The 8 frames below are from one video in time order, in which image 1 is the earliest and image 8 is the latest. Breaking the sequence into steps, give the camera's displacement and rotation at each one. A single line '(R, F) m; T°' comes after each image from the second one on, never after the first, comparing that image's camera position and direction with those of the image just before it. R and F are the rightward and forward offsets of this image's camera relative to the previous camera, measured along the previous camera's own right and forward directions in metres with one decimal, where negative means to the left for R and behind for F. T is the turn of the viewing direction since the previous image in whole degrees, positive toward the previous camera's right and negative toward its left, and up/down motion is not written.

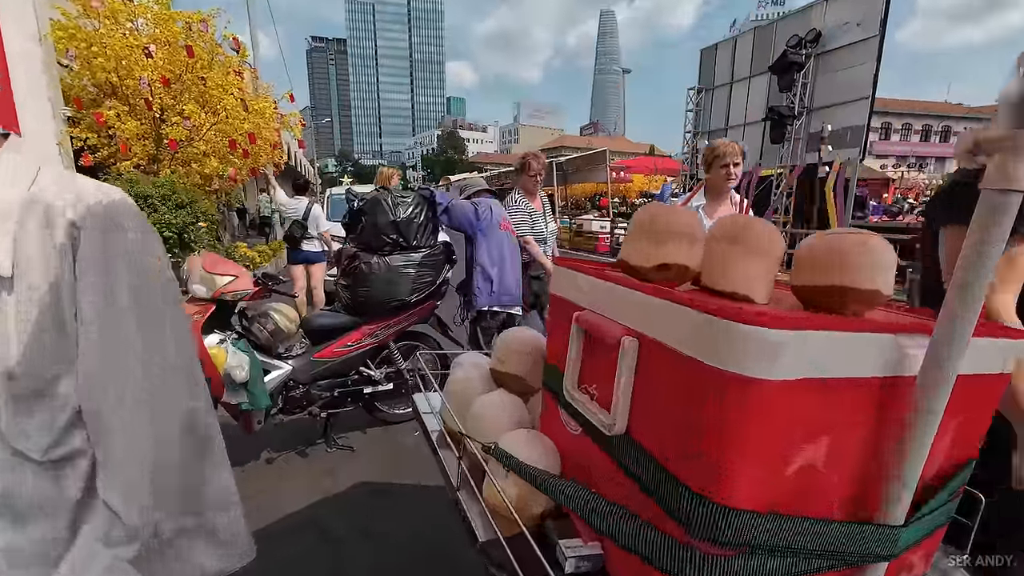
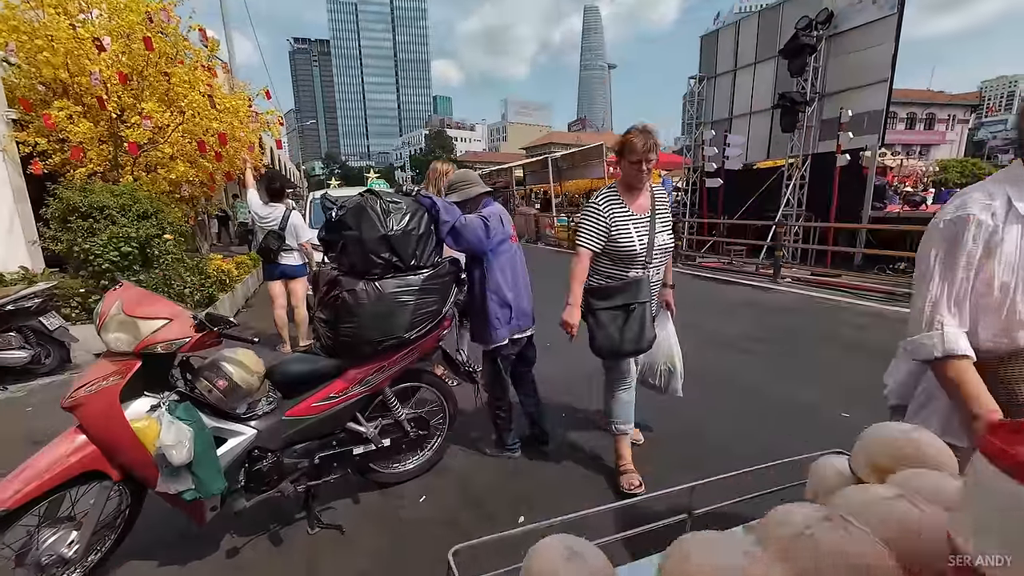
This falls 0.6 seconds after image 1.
(-0.2, +0.6) m; +1°
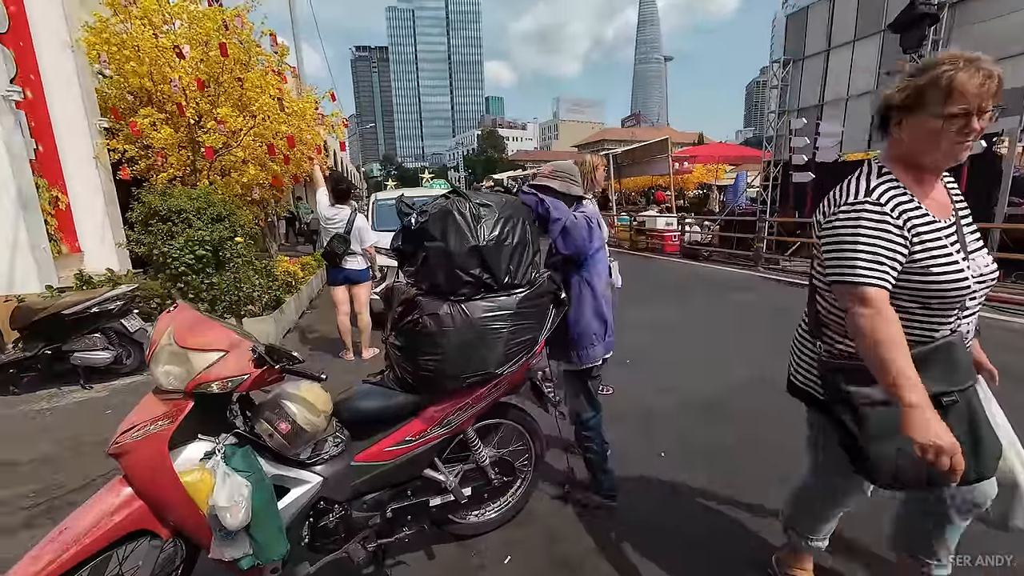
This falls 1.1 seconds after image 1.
(-0.3, +0.4) m; -7°
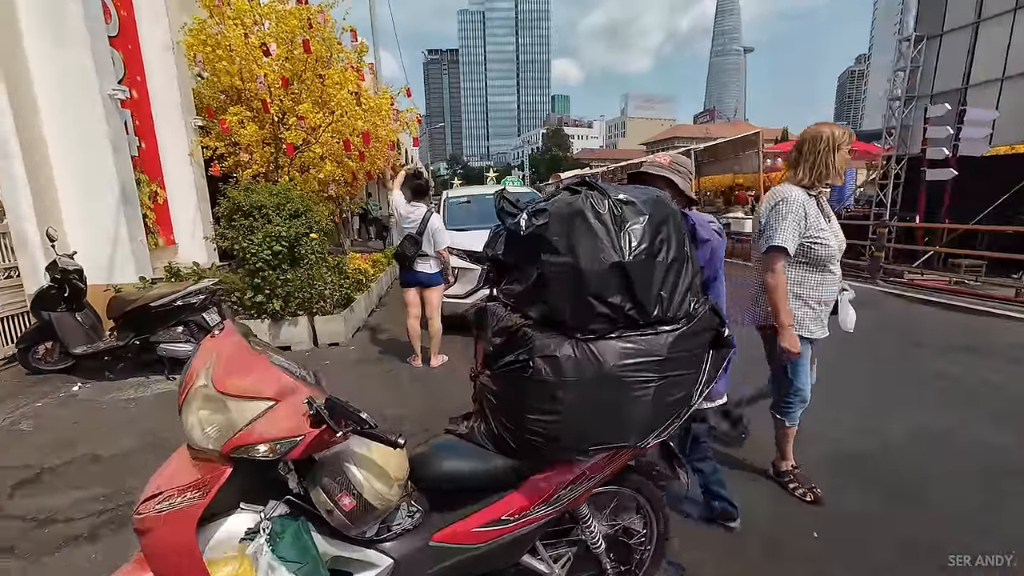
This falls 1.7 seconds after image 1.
(-0.3, +0.5) m; -8°
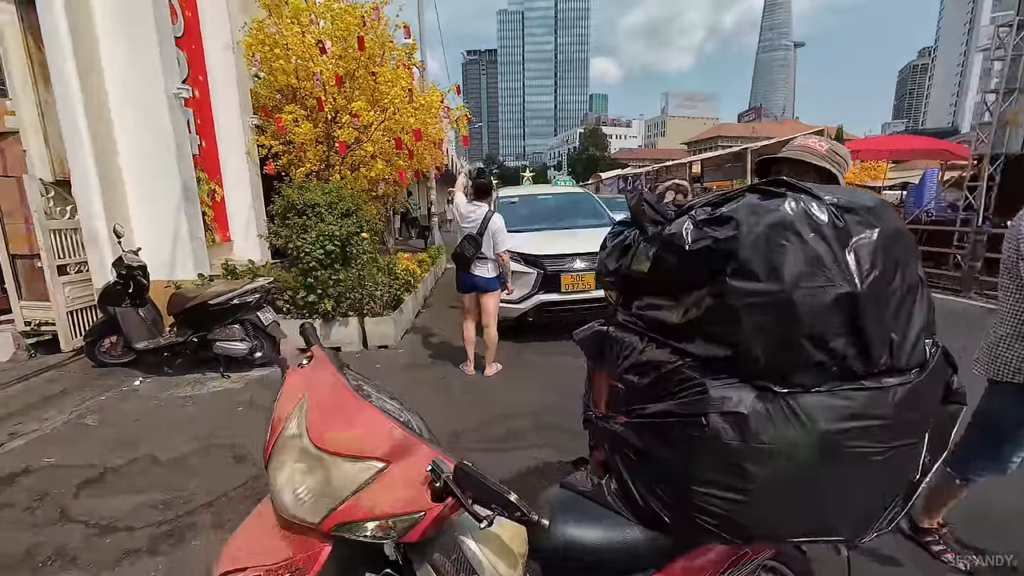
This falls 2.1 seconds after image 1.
(-0.3, +0.3) m; -4°
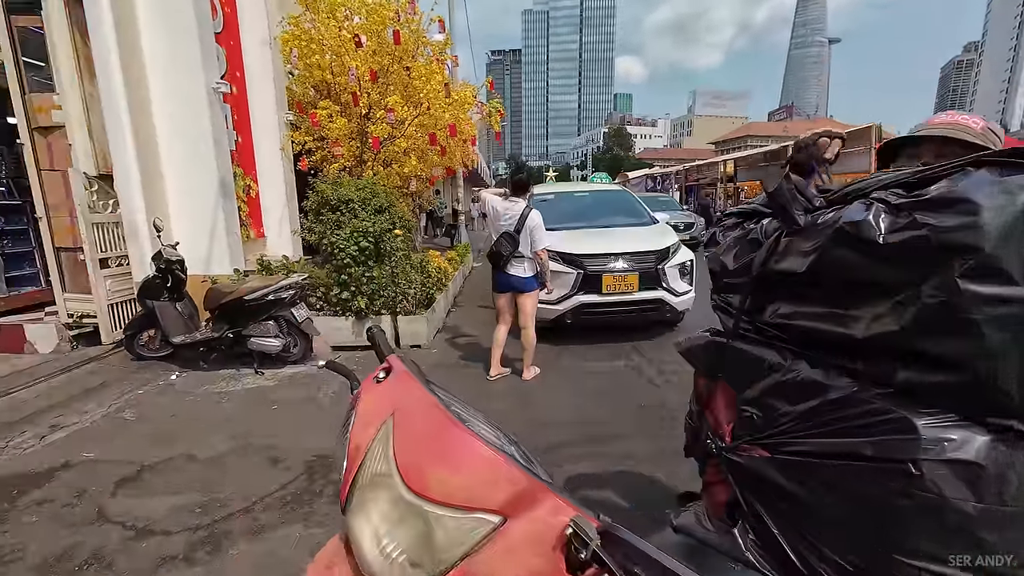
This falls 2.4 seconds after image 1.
(-0.2, +0.2) m; -3°
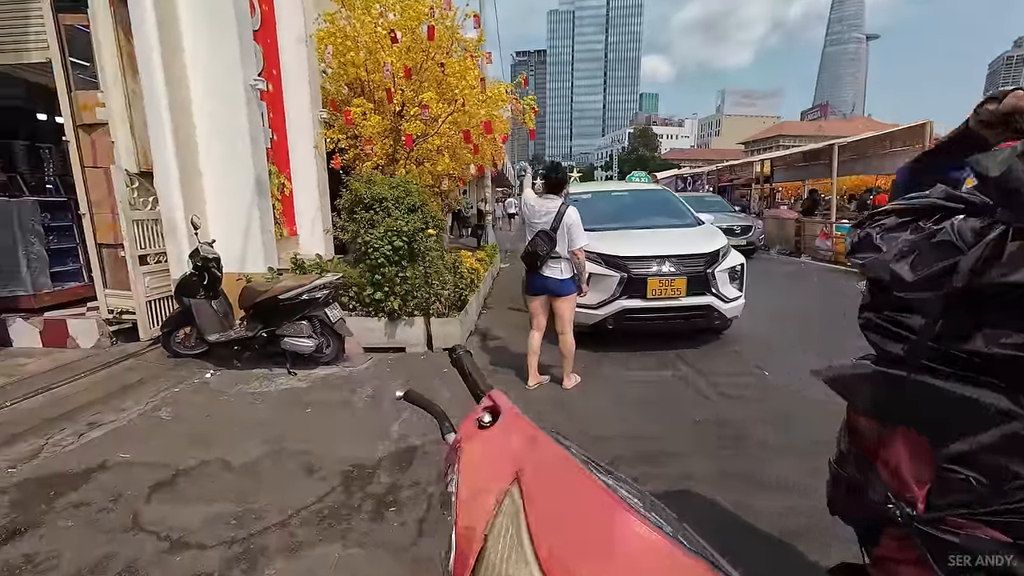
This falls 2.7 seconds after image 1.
(-0.2, +0.2) m; -3°
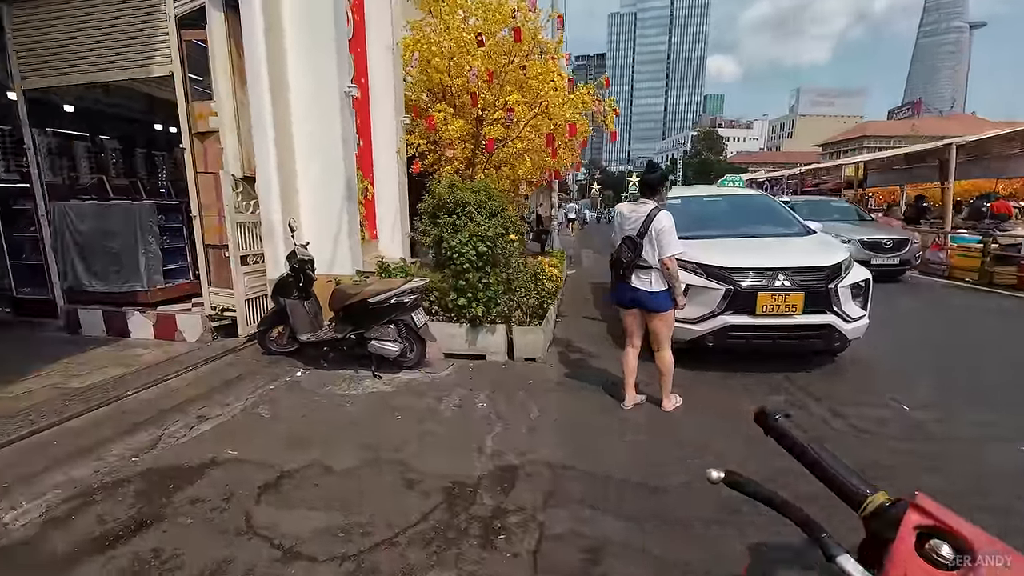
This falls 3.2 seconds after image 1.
(-0.4, +0.2) m; -7°
